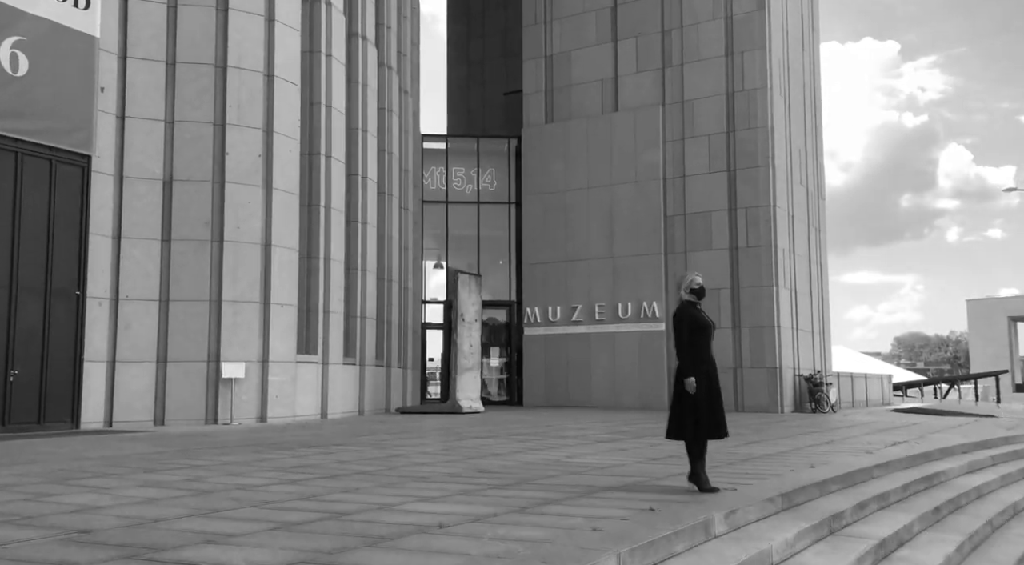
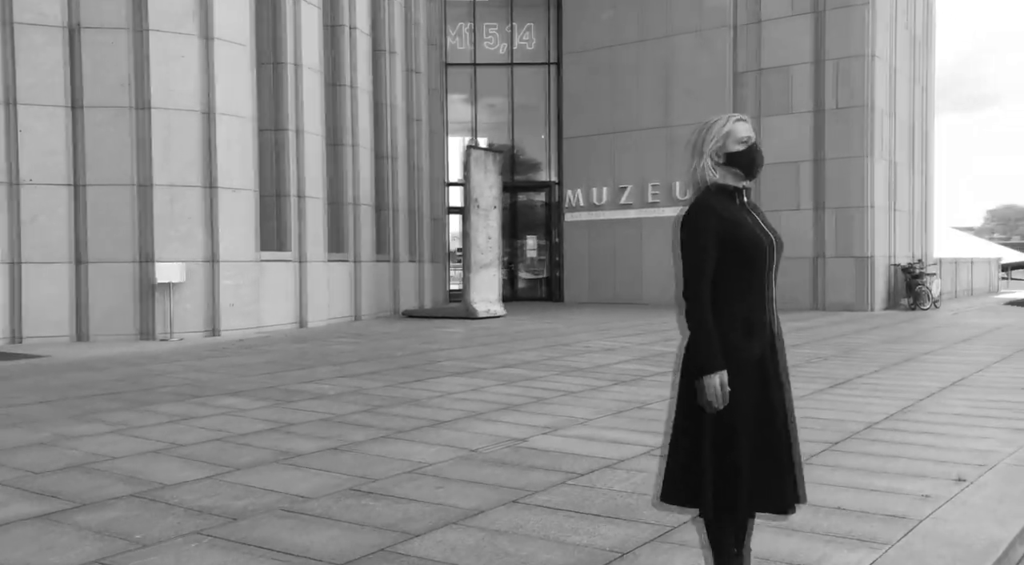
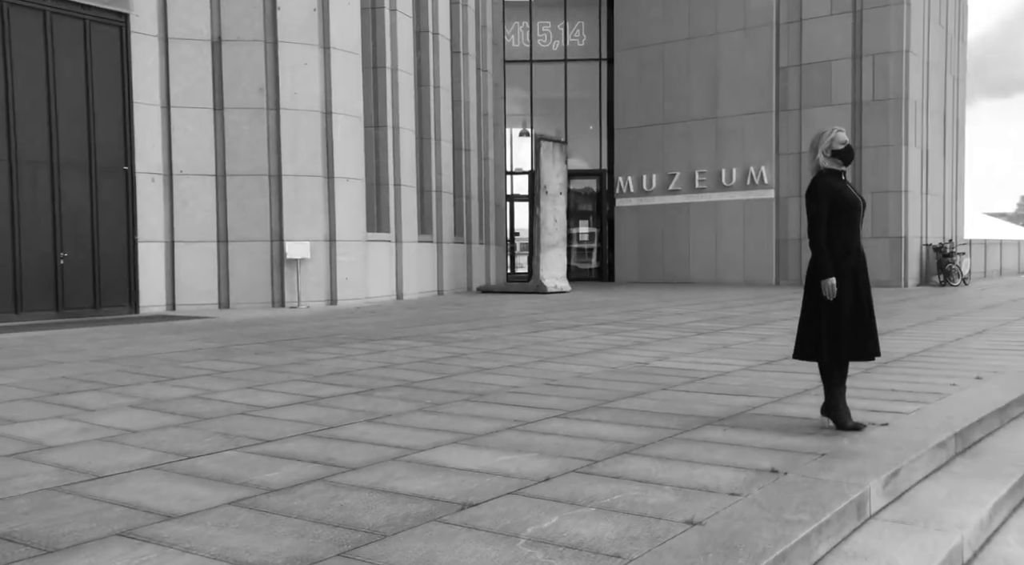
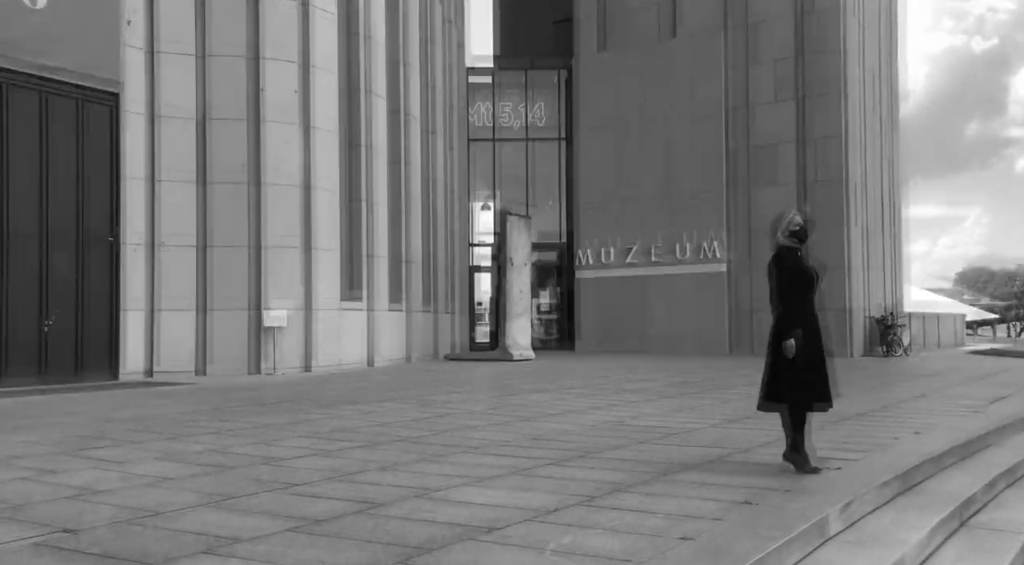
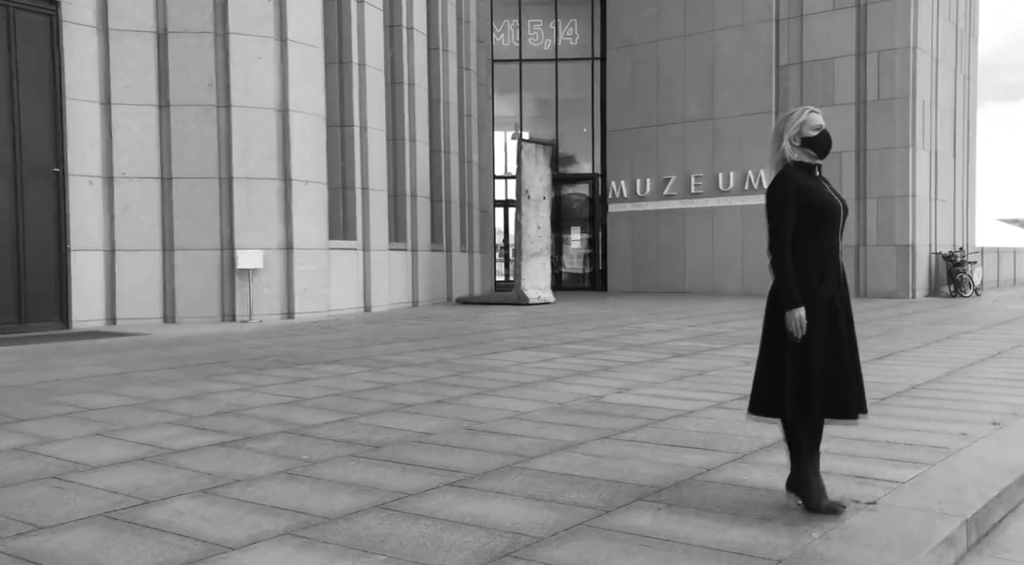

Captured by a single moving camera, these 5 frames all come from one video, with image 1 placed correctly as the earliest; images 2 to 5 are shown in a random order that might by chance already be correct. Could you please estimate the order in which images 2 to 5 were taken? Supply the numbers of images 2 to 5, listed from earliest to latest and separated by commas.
4, 3, 5, 2
